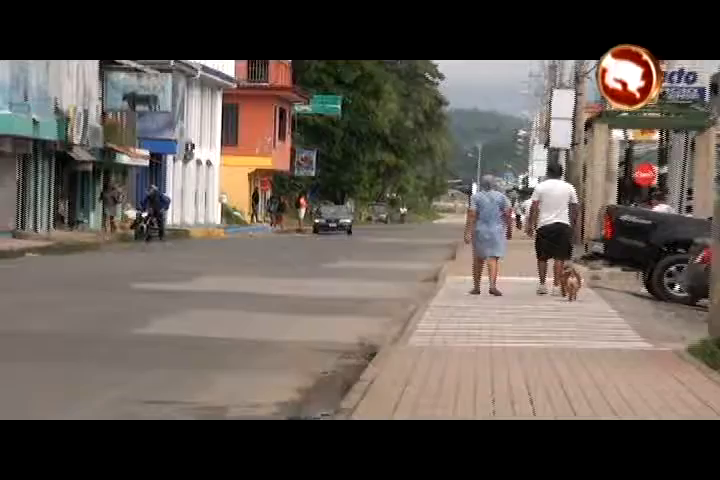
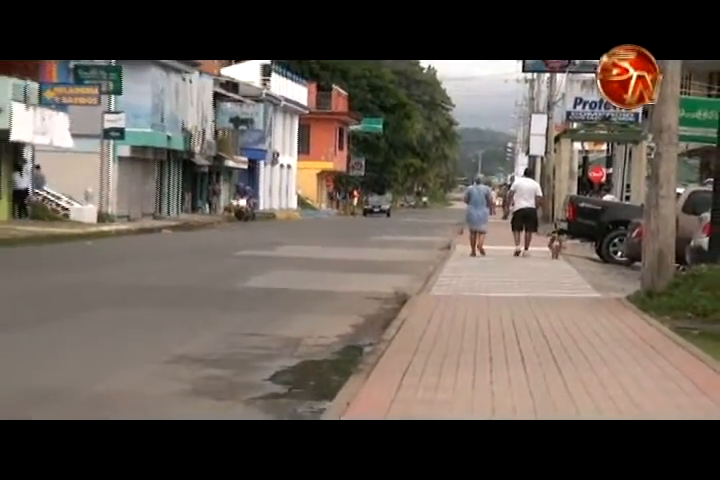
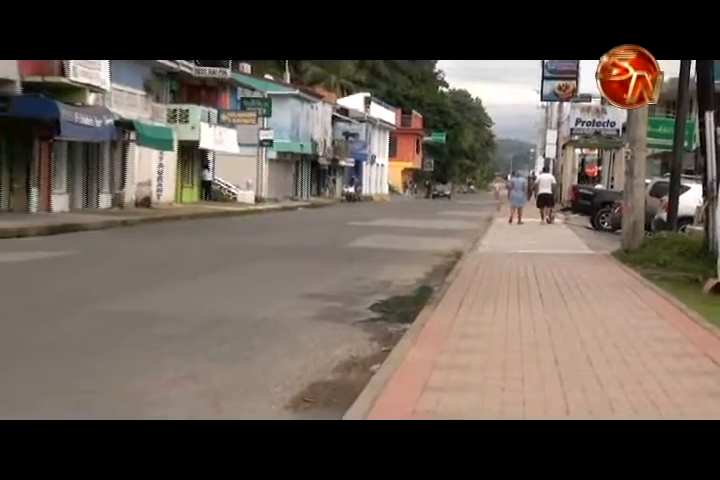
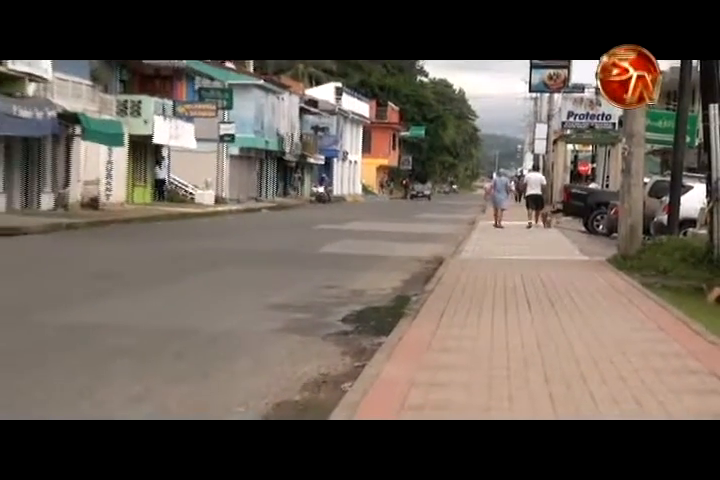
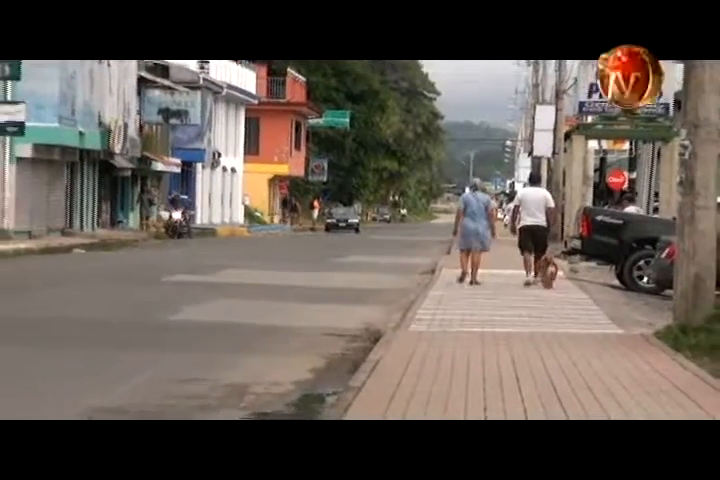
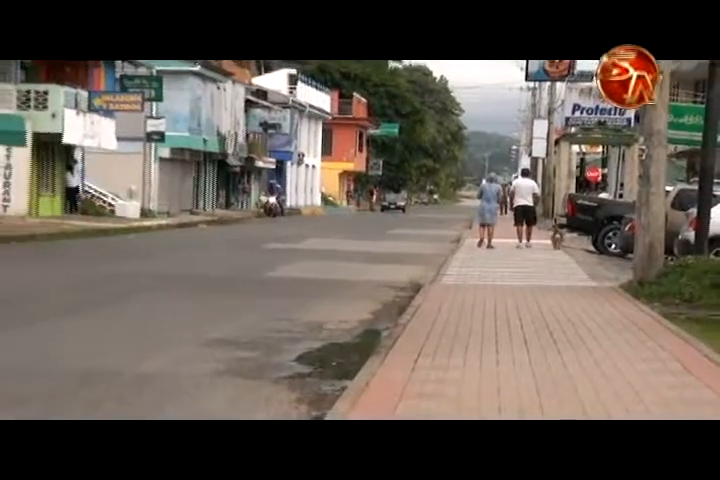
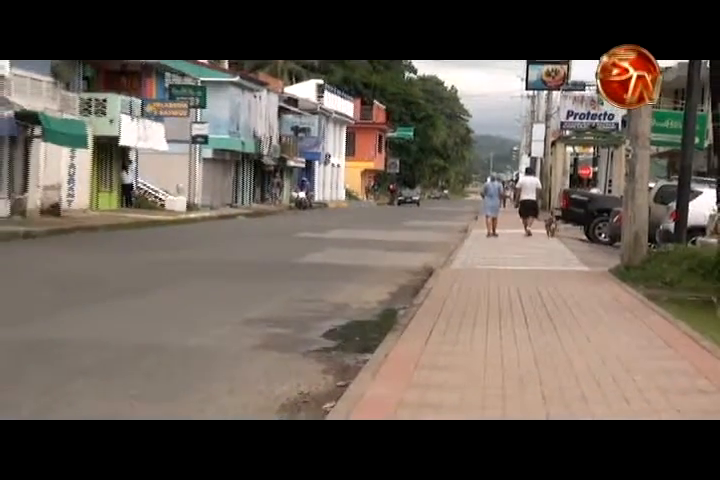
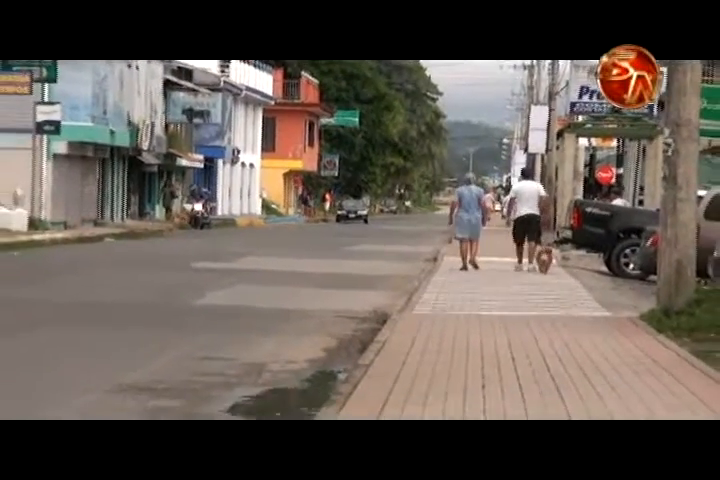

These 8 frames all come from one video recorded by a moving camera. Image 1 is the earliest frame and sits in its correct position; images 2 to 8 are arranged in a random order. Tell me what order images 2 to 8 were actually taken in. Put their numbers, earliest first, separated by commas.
5, 8, 2, 6, 7, 4, 3
